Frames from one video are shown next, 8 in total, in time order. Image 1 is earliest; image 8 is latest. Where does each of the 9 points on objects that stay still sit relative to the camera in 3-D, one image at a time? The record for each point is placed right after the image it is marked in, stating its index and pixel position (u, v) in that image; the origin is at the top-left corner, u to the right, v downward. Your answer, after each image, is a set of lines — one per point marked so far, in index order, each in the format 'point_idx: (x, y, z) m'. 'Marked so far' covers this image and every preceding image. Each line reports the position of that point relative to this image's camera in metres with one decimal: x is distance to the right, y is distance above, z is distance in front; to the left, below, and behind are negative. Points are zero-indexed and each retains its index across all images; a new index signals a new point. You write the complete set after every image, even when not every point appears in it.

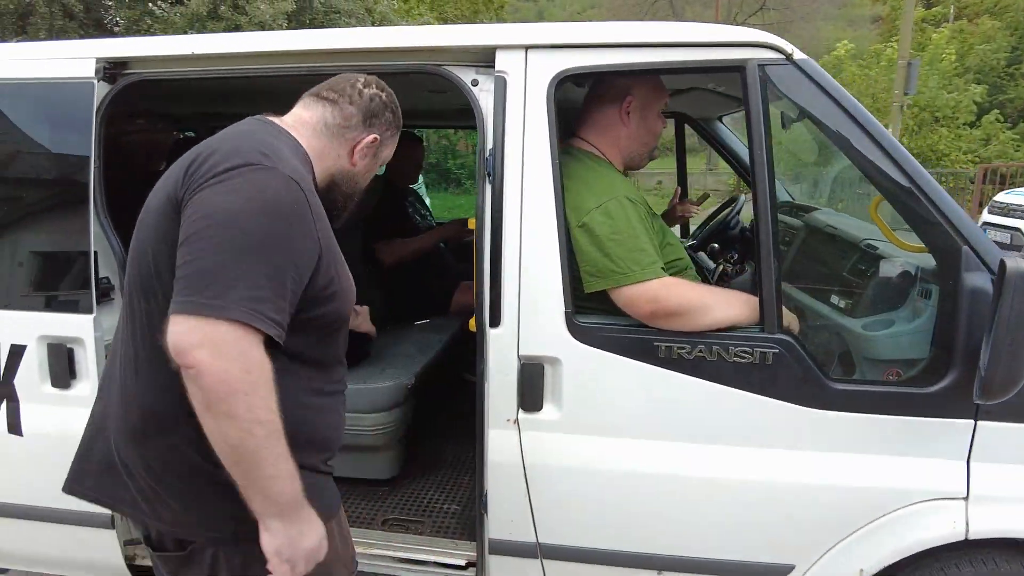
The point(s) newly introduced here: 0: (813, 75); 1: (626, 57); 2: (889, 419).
0: (+0.7, +0.5, +1.6) m
1: (+0.3, +0.6, +1.7) m
2: (+1.0, -0.3, +1.6) m
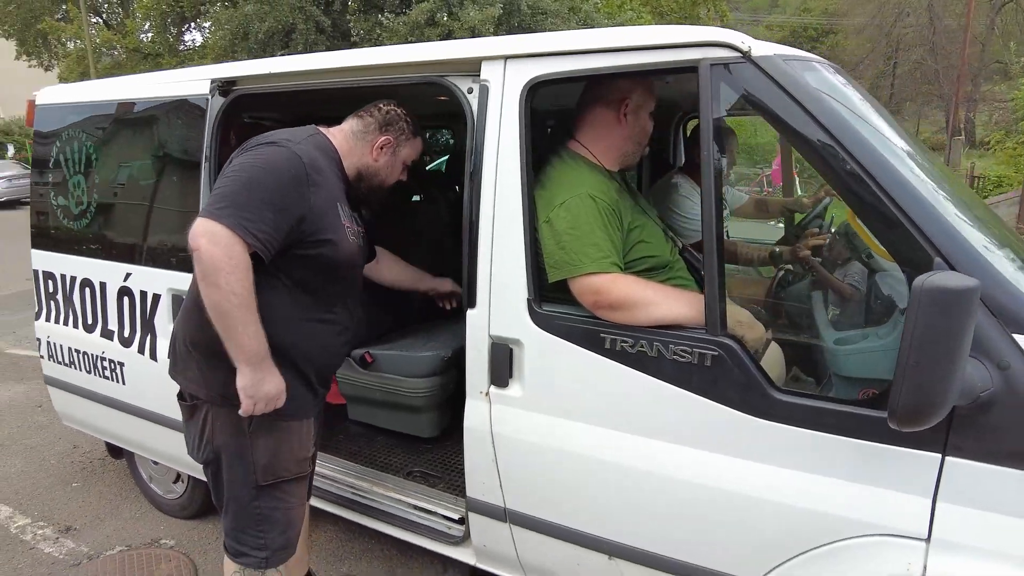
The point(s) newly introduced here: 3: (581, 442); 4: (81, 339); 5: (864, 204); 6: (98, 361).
0: (+0.6, +0.5, +1.6) m
1: (+0.2, +0.6, +1.8) m
2: (+0.8, -0.4, +1.5) m
3: (+0.2, -0.5, +1.8) m
4: (-2.0, -0.3, +3.0) m
5: (+0.8, +0.2, +1.5) m
6: (-1.9, -0.3, +3.0) m
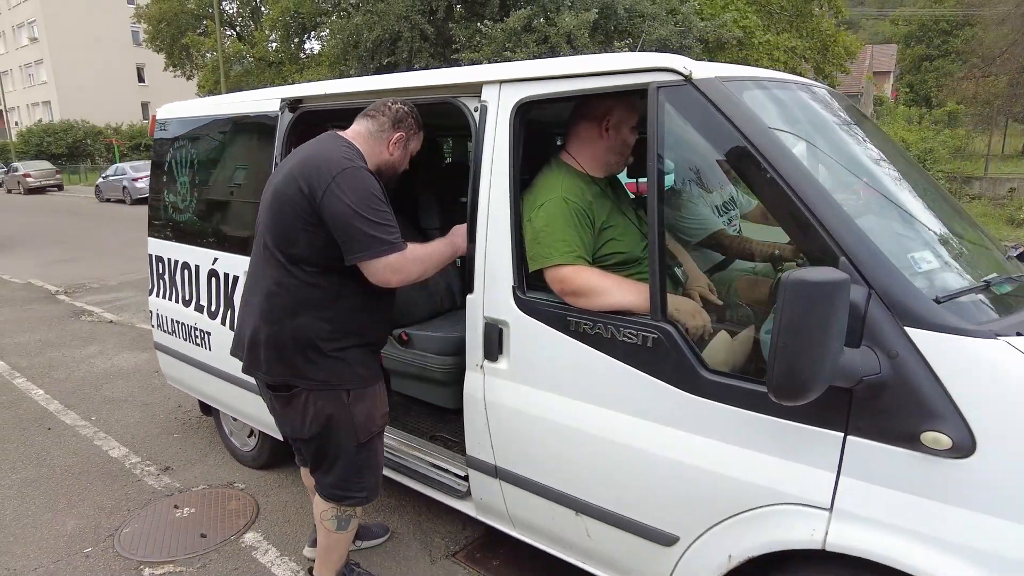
0: (+0.5, +0.6, +1.8) m
1: (+0.1, +0.7, +2.1) m
2: (+0.7, -0.4, +1.7) m
3: (+0.1, -0.4, +2.1) m
4: (-1.9, -0.2, +3.7) m
5: (+0.7, +0.2, +1.7) m
6: (-1.8, -0.2, +3.6) m
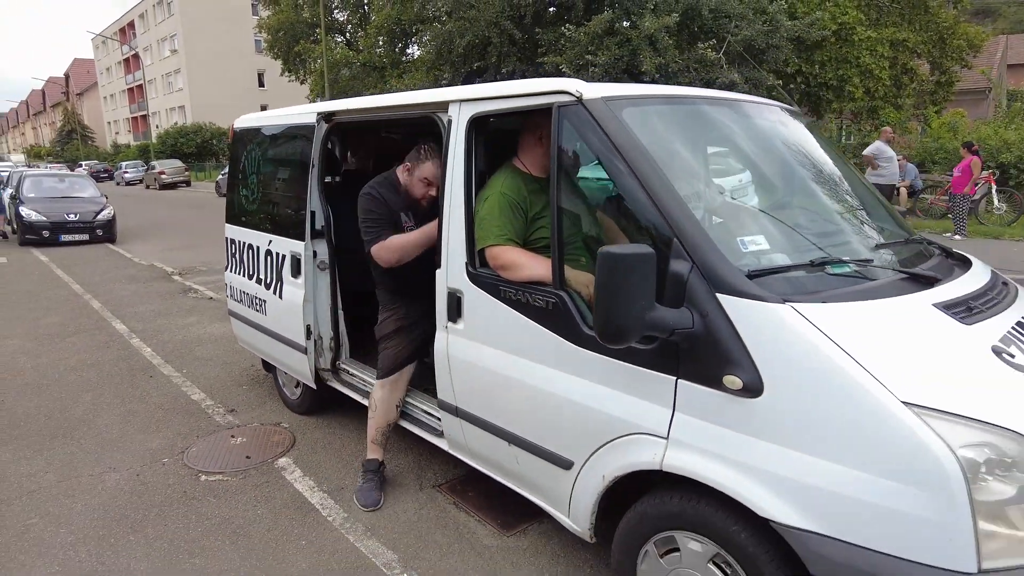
0: (+0.3, +0.6, +2.3) m
1: (-0.1, +0.8, +2.7) m
2: (+0.4, -0.3, +2.2) m
3: (-0.1, -0.3, +2.7) m
4: (-1.9, 0.0, +4.5) m
5: (+0.4, +0.3, +2.2) m
6: (-1.8, -0.1, +4.4) m
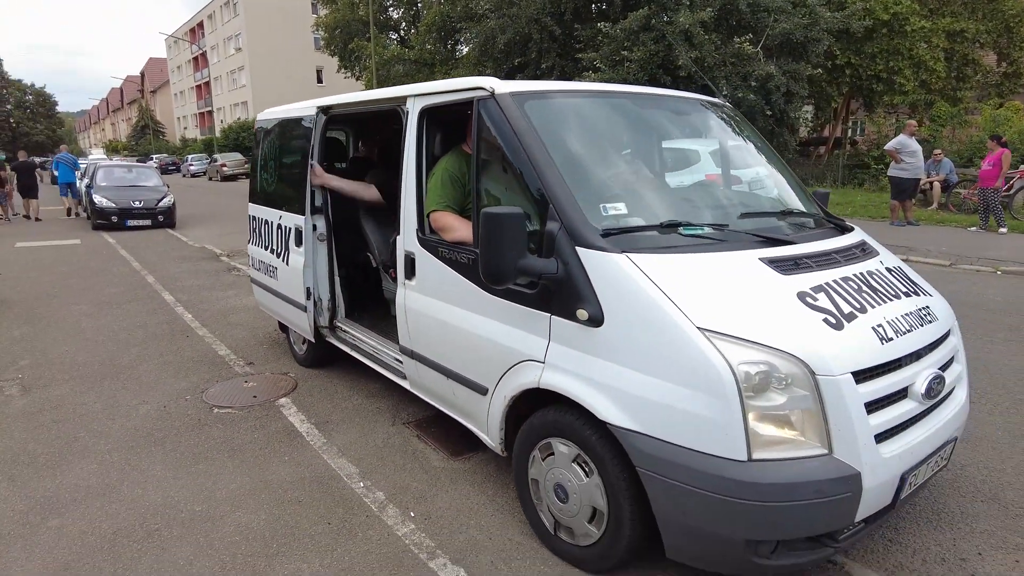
0: (0.0, +0.8, +2.9) m
1: (-0.4, +1.0, +3.2) m
2: (0.0, -0.1, +2.8) m
3: (-0.4, -0.1, +3.3) m
4: (-2.0, +0.3, +5.3) m
5: (+0.1, +0.5, +2.8) m
6: (-1.9, +0.2, +5.2) m
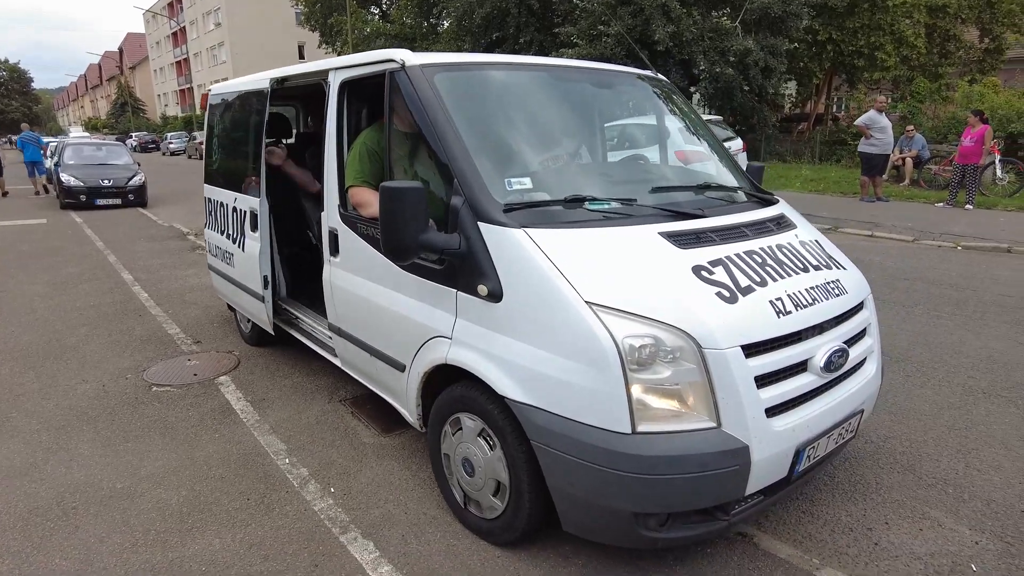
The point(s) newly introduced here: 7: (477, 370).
0: (-0.4, +0.9, +2.8) m
1: (-0.8, +1.1, +3.2) m
2: (-0.4, 0.0, +2.8) m
3: (-0.8, 0.0, +3.3) m
4: (-2.5, +0.4, +5.2) m
5: (-0.3, +0.6, +2.7) m
6: (-2.4, +0.3, +5.1) m
7: (-0.1, -0.3, +2.5) m
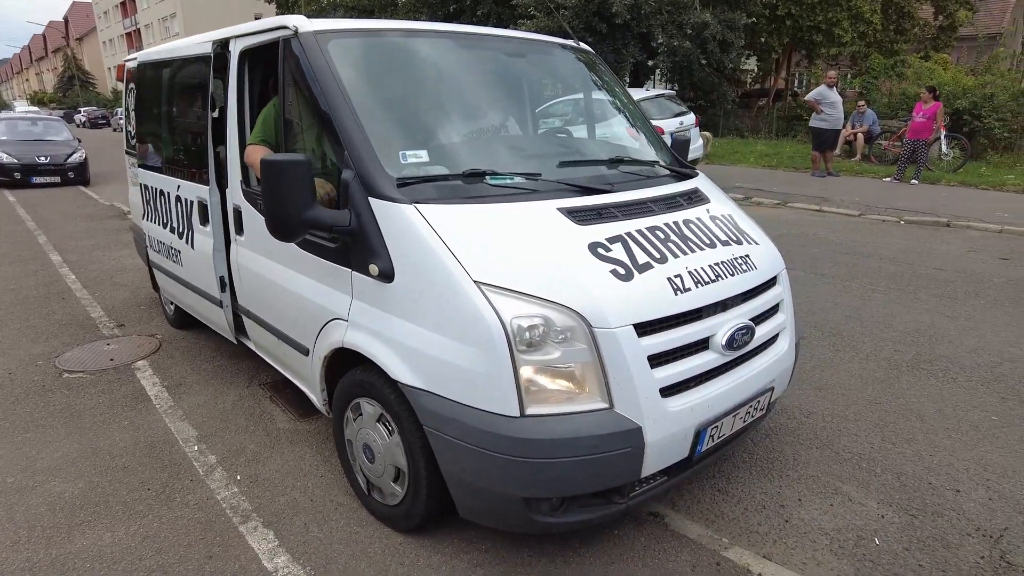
0: (-0.9, +1.0, +2.7) m
1: (-1.2, +1.2, +3.0) m
2: (-0.8, +0.1, +2.6) m
3: (-1.2, +0.1, +3.1) m
4: (-3.0, +0.6, +4.9) m
5: (-0.7, +0.7, +2.6) m
6: (-2.9, +0.5, +4.9) m
7: (-0.5, -0.2, +2.4) m
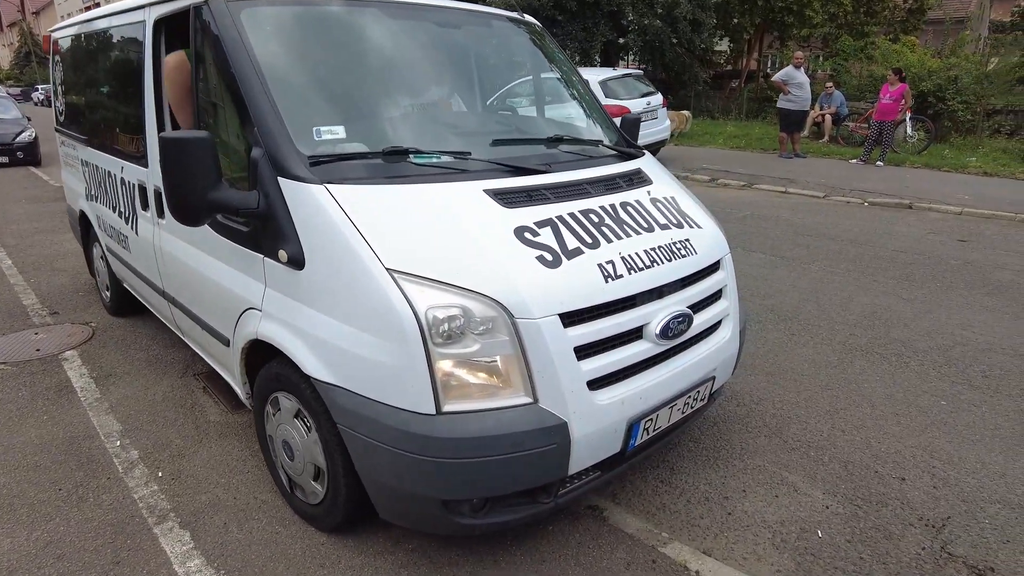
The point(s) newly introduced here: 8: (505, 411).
0: (-1.1, +1.1, +2.5) m
1: (-1.5, +1.2, +2.8) m
2: (-1.1, +0.2, +2.5) m
3: (-1.5, +0.2, +2.9) m
4: (-3.3, +0.7, +4.7) m
5: (-1.0, +0.7, +2.4) m
6: (-3.2, +0.6, +4.6) m
7: (-0.8, -0.2, +2.2) m
8: (0.0, -0.4, +1.9) m
